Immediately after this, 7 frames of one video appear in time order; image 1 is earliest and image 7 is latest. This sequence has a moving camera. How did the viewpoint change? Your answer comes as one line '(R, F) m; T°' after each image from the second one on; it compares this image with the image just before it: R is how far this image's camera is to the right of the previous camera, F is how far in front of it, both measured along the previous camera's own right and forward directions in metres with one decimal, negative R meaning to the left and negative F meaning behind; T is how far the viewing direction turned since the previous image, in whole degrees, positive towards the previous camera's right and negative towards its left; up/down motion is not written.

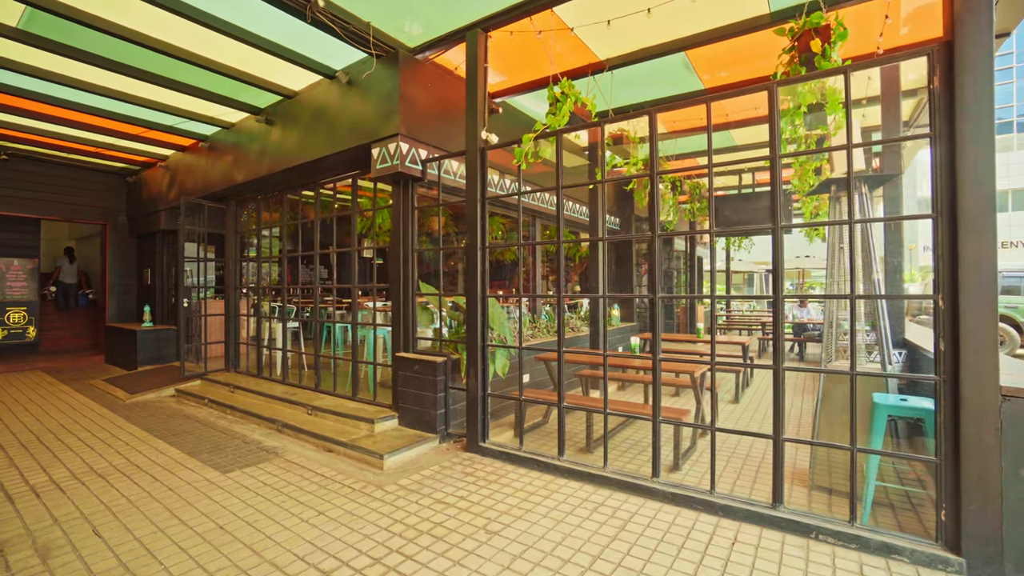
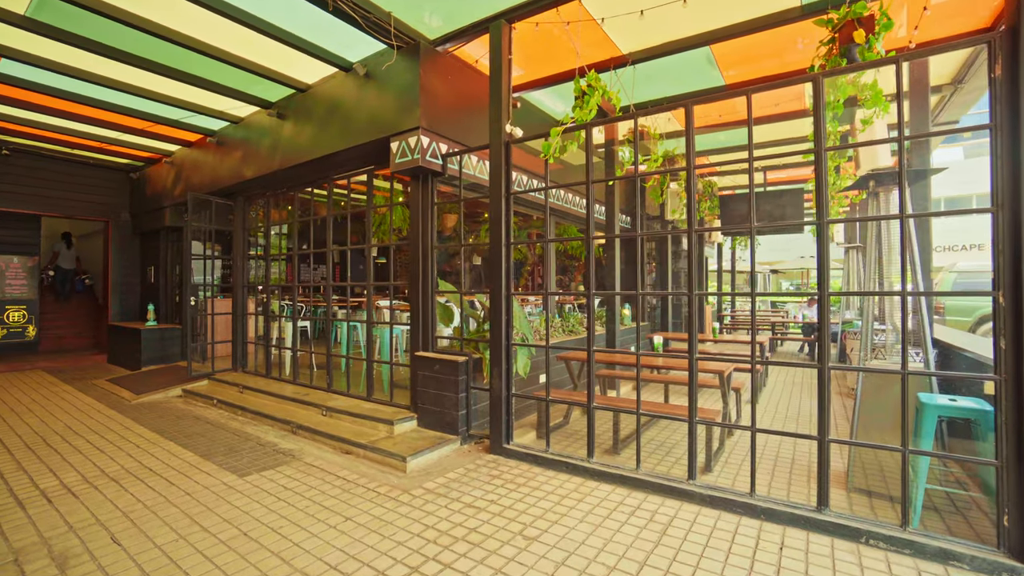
(-0.2, +0.1) m; 0°
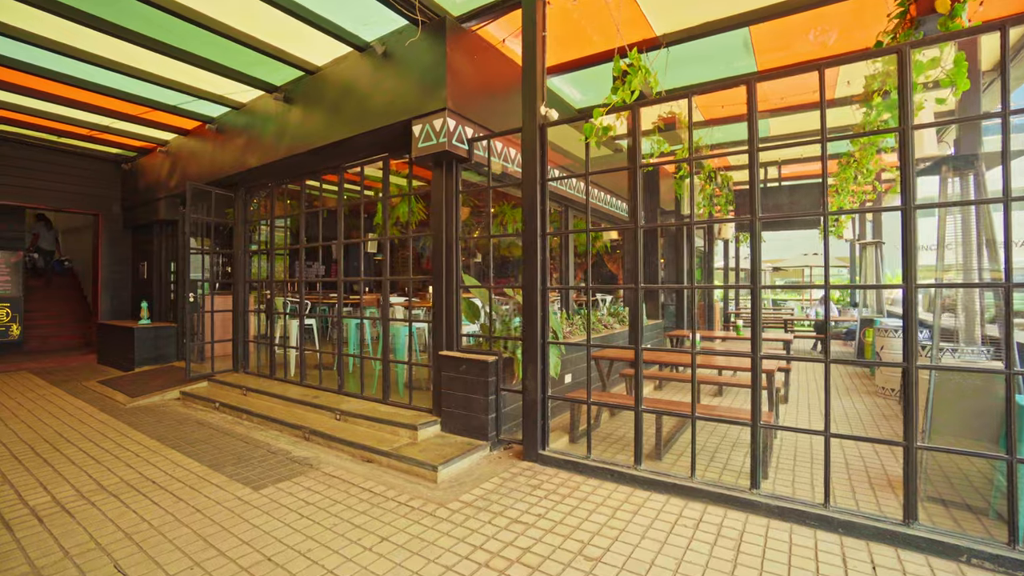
(-0.3, +0.3) m; +1°
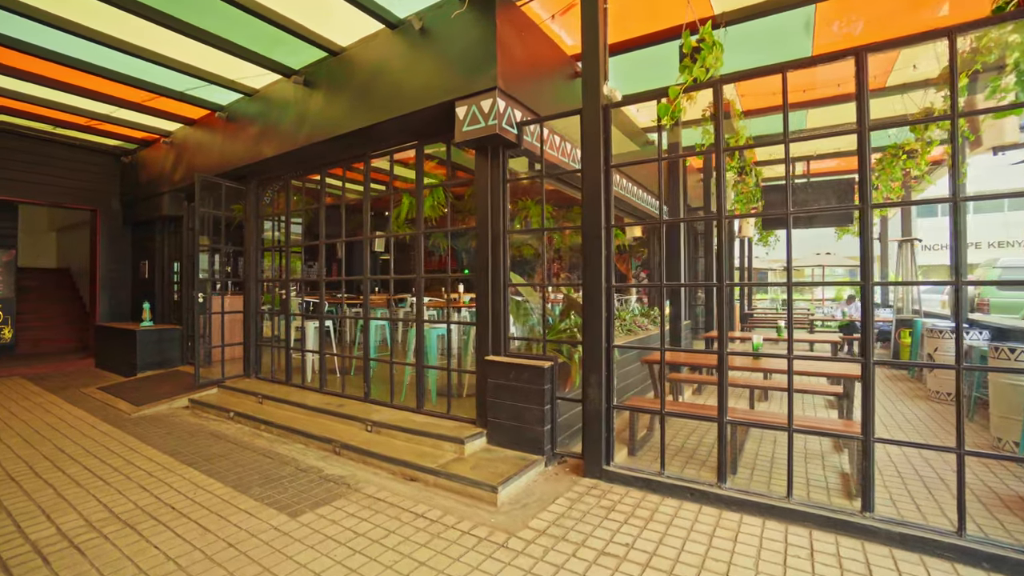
(-0.4, +0.3) m; +1°
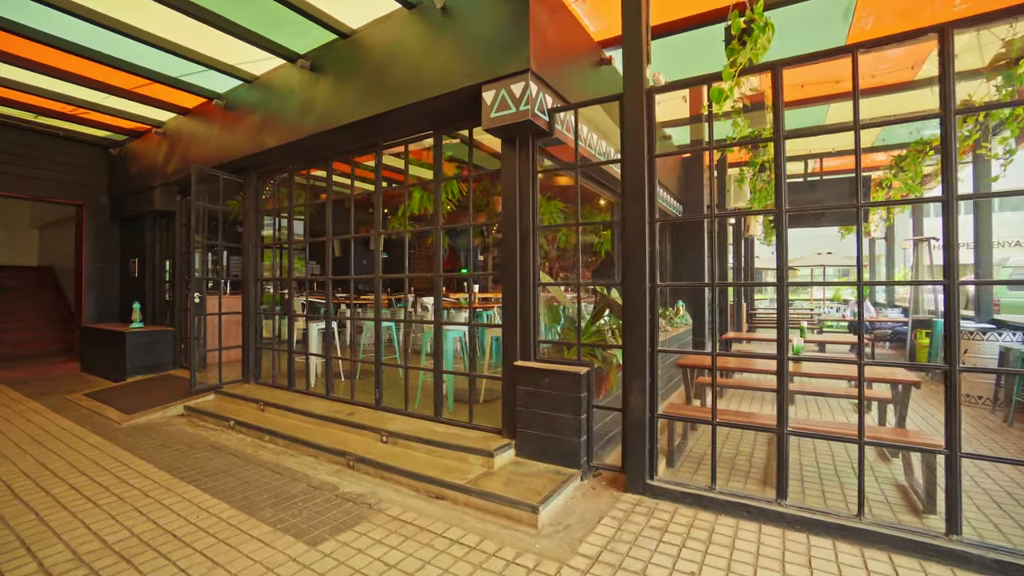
(-0.3, +0.3) m; +1°
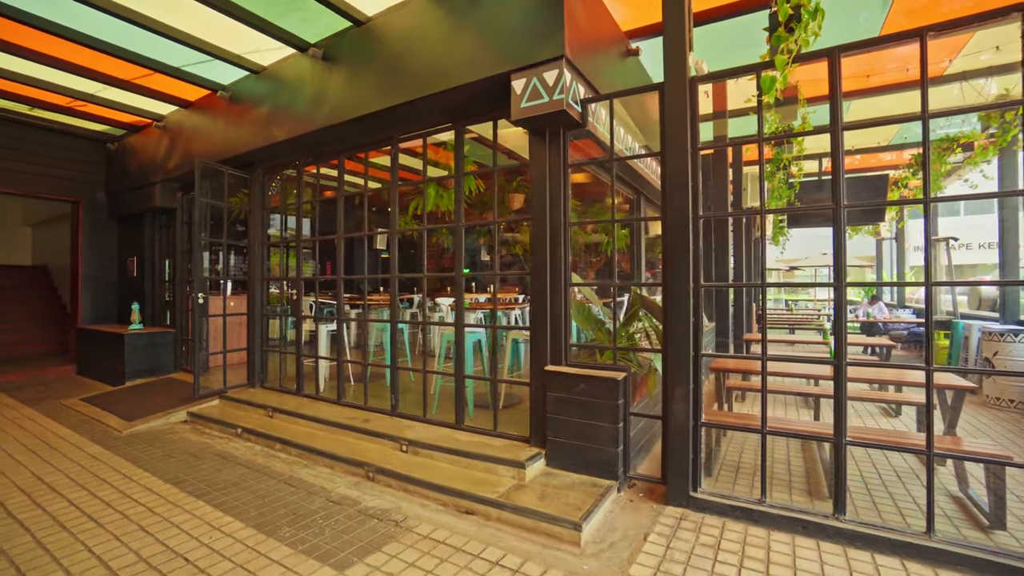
(-0.2, +0.2) m; +1°
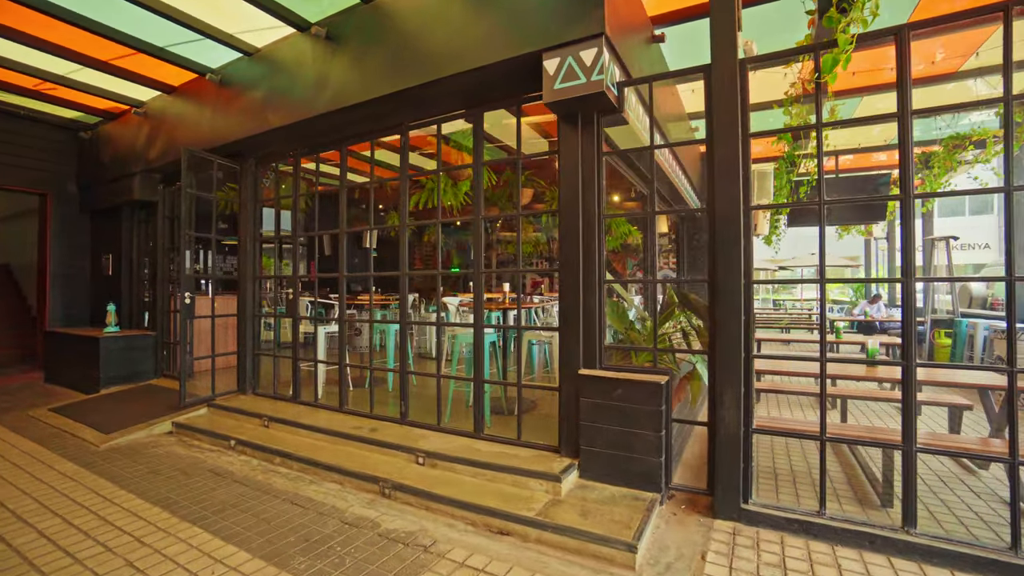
(-0.3, +0.2) m; +2°
